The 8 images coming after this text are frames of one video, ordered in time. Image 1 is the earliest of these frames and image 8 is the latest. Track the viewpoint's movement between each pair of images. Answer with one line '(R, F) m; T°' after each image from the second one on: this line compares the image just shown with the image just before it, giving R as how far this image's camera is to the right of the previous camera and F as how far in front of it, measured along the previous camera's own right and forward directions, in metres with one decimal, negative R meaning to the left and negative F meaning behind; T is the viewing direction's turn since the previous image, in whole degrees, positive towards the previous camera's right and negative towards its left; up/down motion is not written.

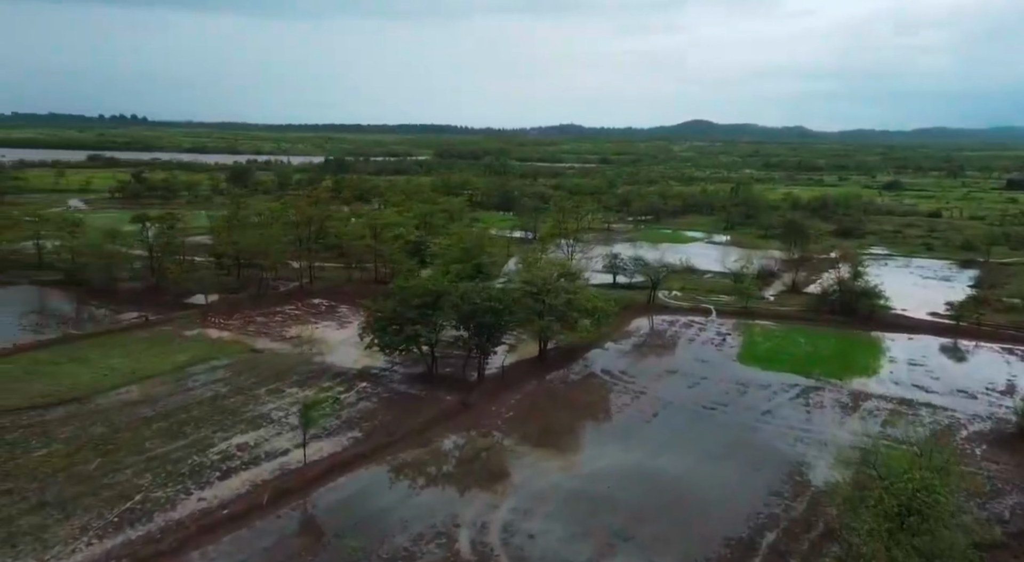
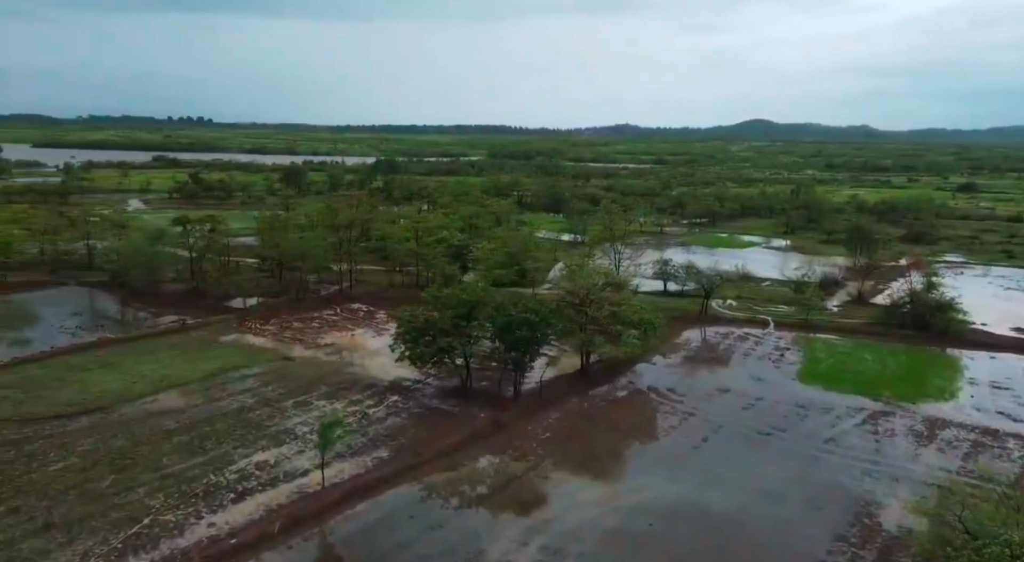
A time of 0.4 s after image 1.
(+0.4, +1.5) m; -4°
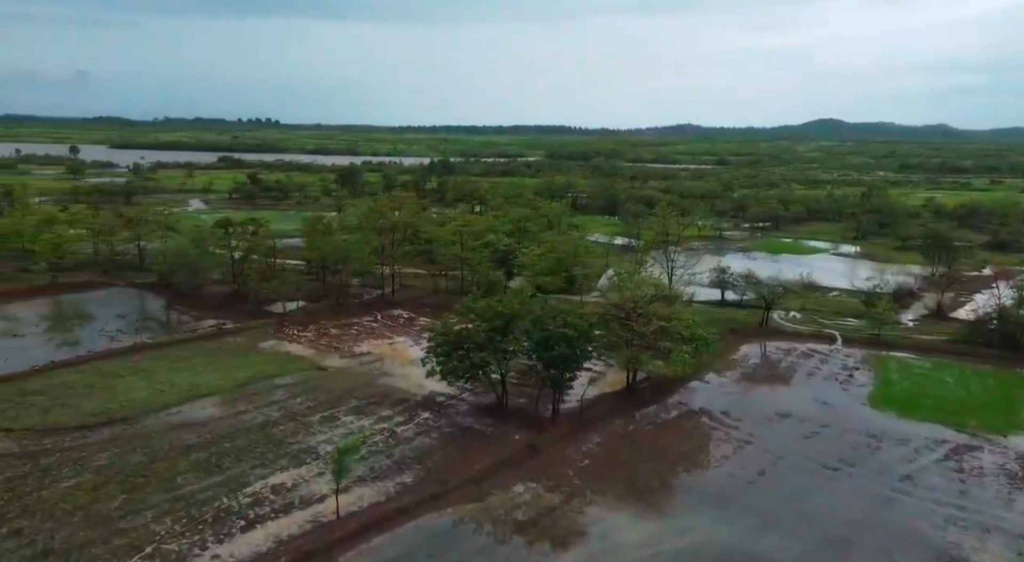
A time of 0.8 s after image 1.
(+0.5, +1.6) m; -5°
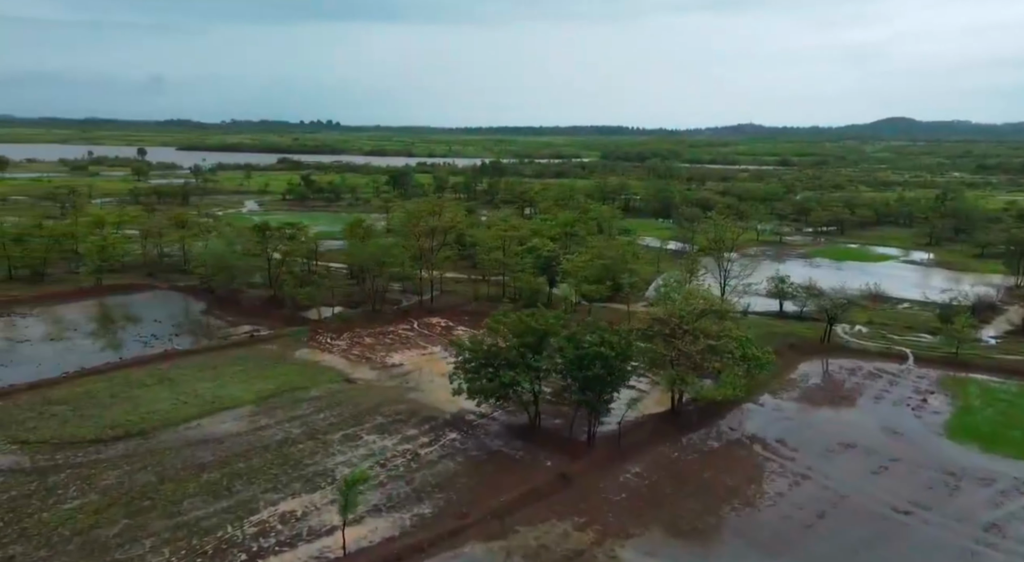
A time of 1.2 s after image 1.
(+0.6, +1.6) m; -5°
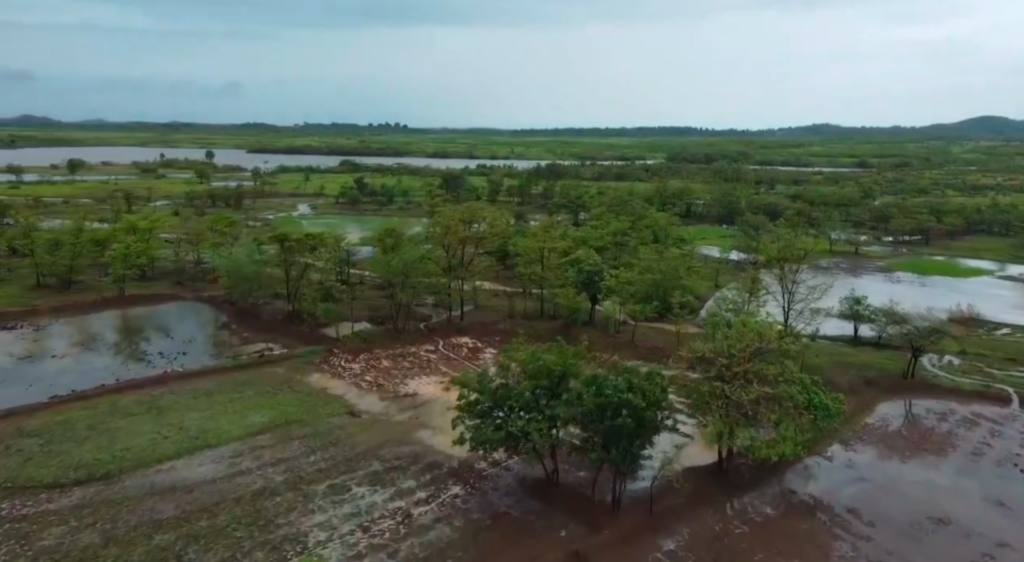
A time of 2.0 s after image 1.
(+1.3, +3.3) m; -5°
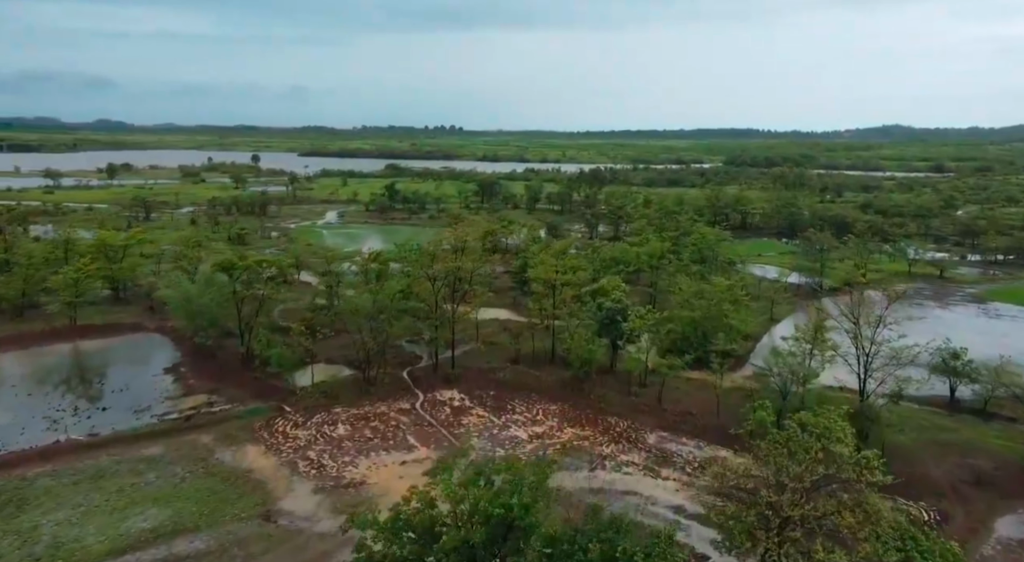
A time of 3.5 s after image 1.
(+2.2, +6.3) m; -5°
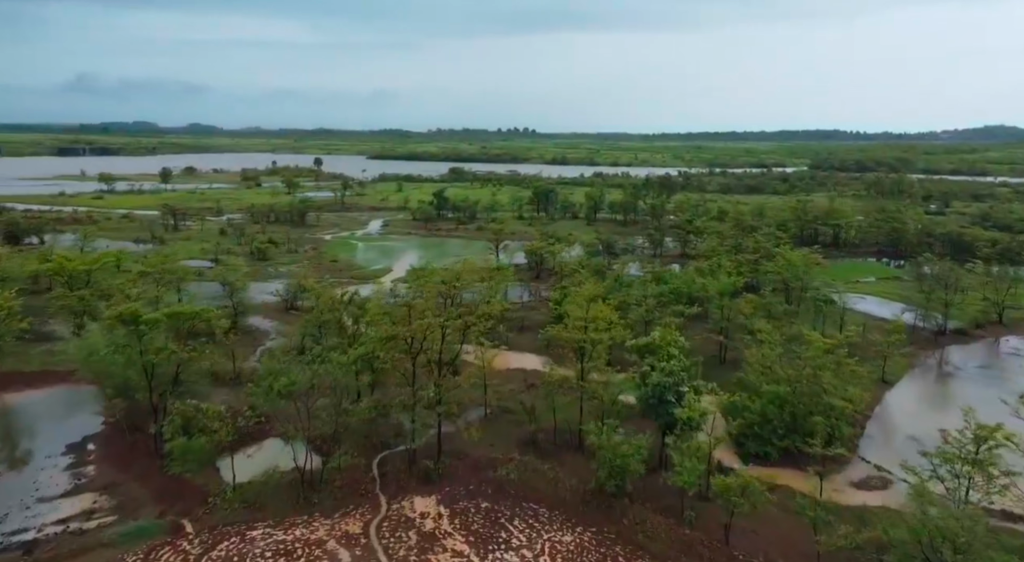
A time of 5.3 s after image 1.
(+1.9, +8.1) m; -6°
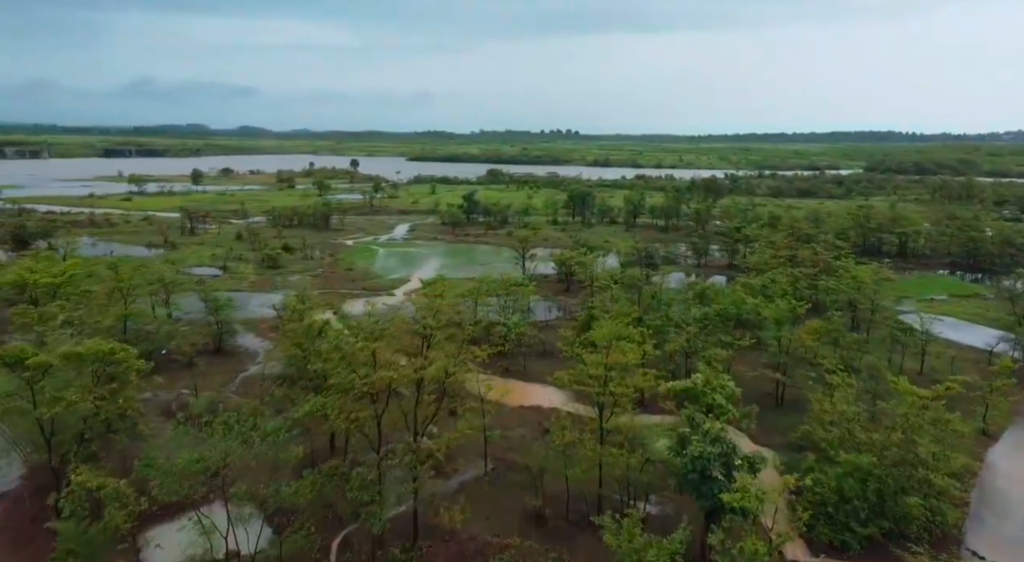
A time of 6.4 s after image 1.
(+1.1, +4.9) m; -4°
